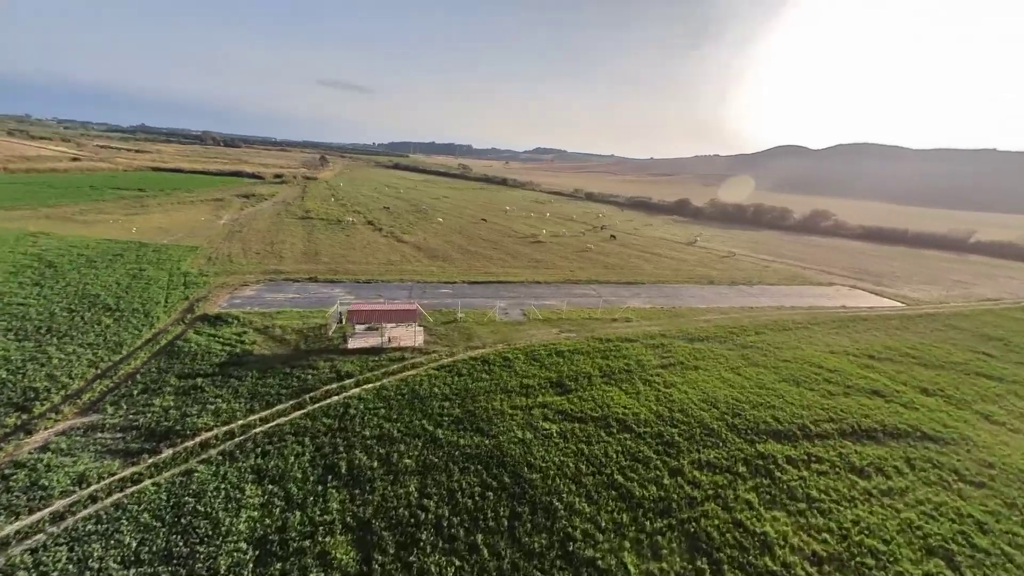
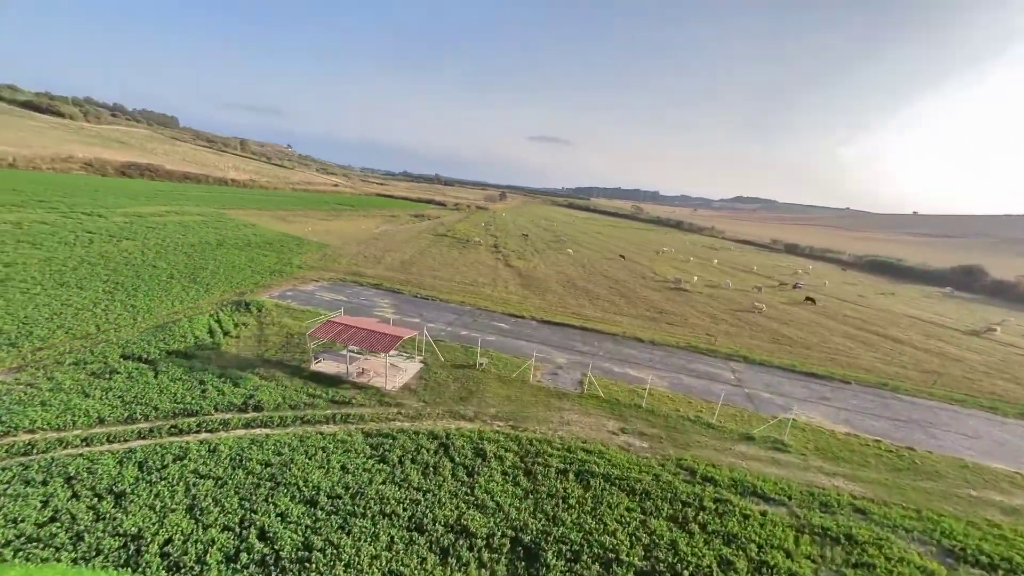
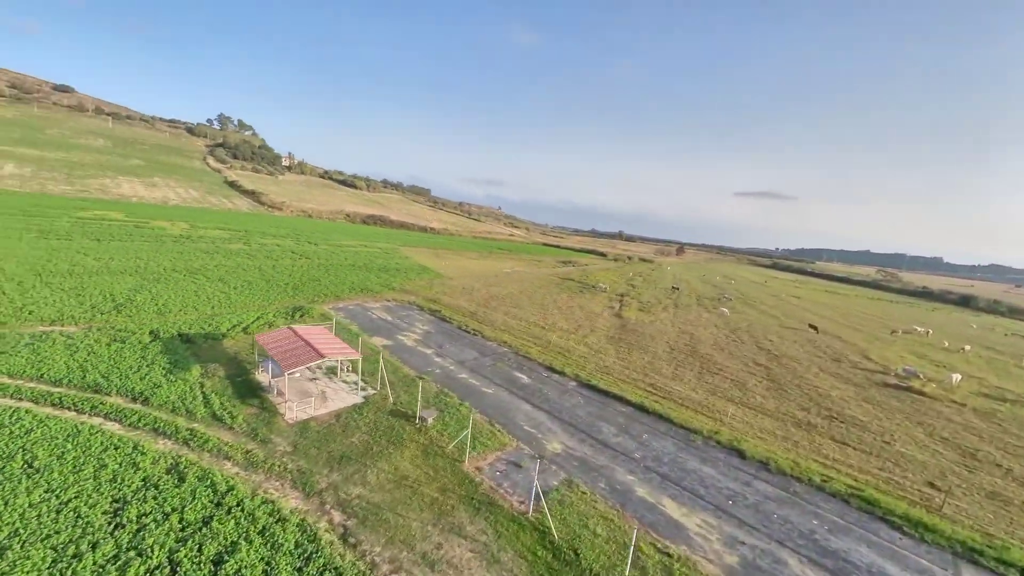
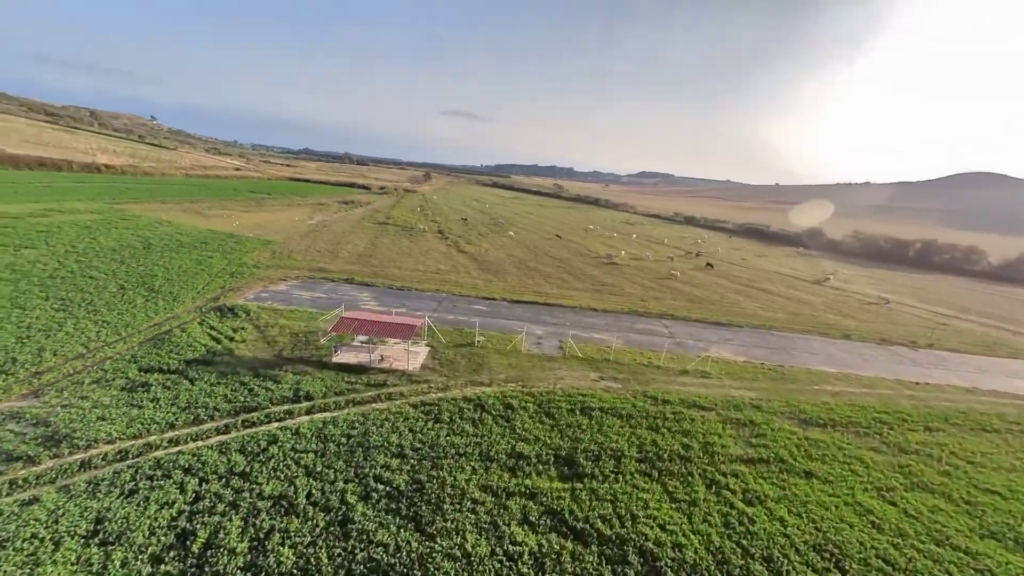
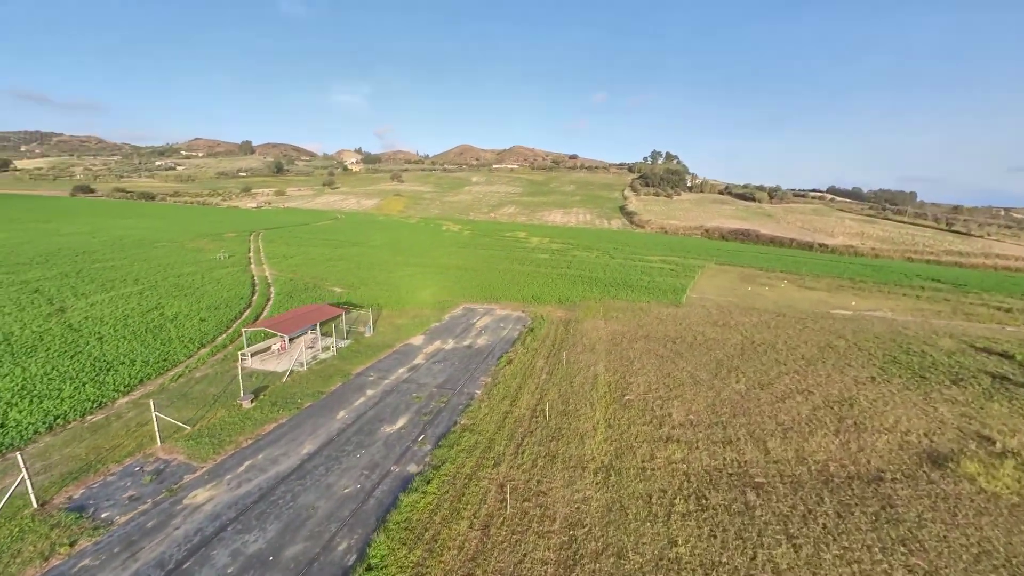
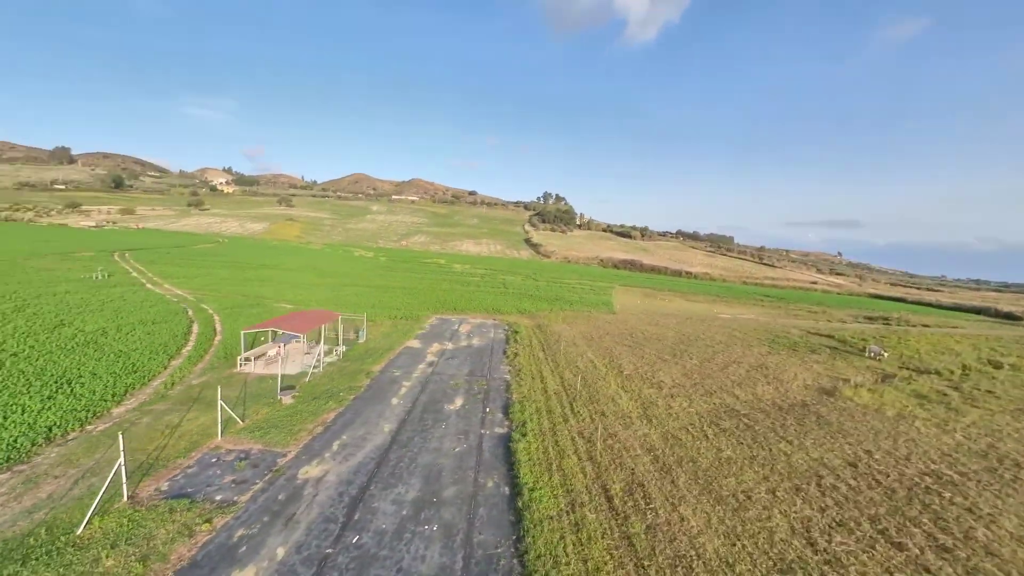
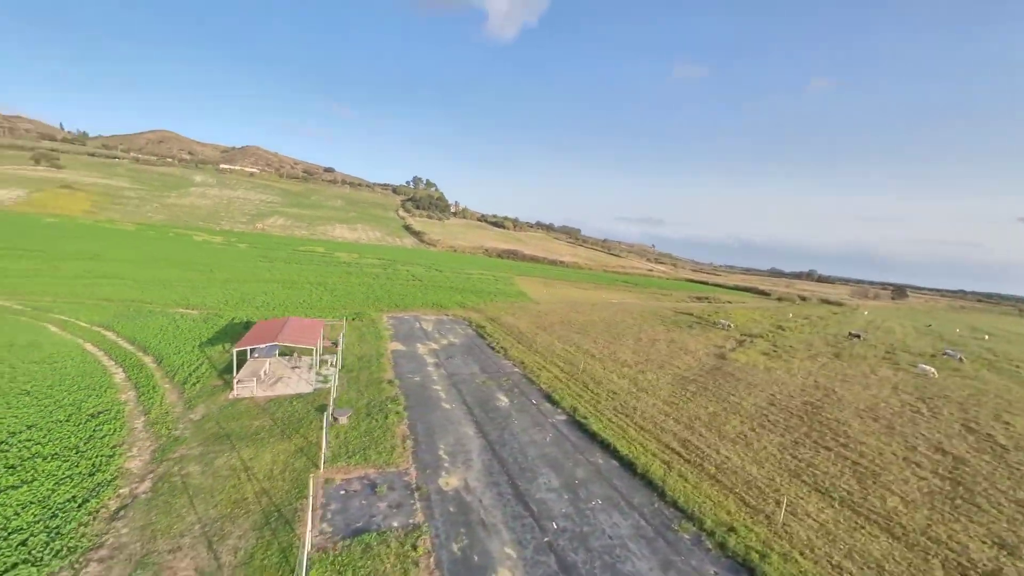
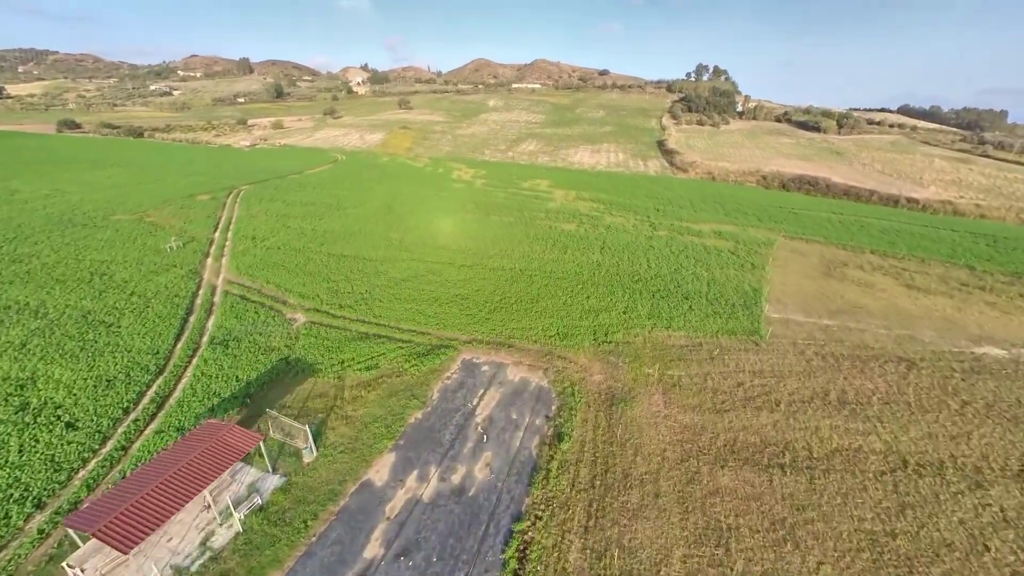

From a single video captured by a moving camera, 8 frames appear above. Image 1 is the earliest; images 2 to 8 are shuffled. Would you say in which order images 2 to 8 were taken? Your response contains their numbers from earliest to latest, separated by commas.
4, 2, 3, 7, 6, 5, 8
